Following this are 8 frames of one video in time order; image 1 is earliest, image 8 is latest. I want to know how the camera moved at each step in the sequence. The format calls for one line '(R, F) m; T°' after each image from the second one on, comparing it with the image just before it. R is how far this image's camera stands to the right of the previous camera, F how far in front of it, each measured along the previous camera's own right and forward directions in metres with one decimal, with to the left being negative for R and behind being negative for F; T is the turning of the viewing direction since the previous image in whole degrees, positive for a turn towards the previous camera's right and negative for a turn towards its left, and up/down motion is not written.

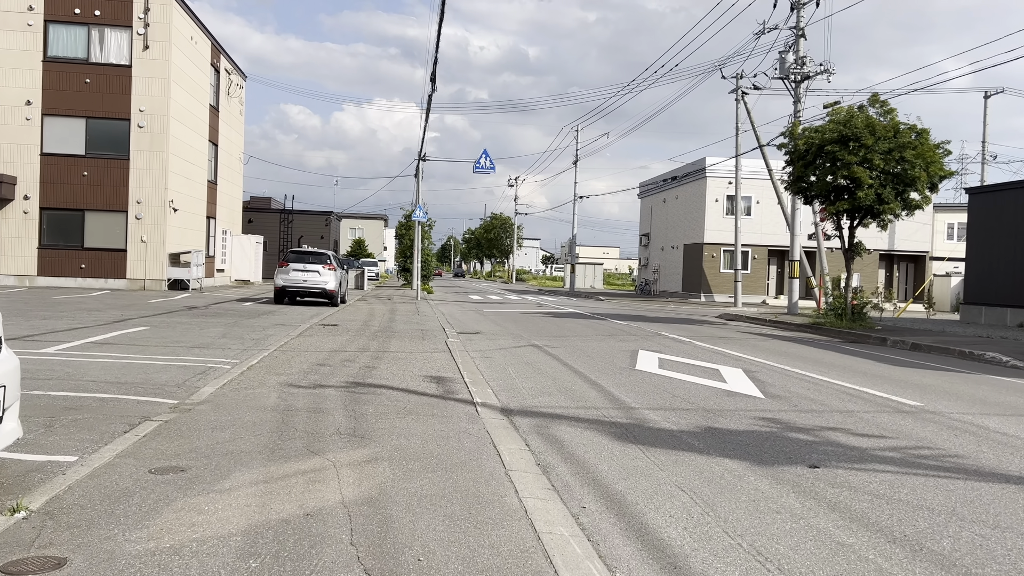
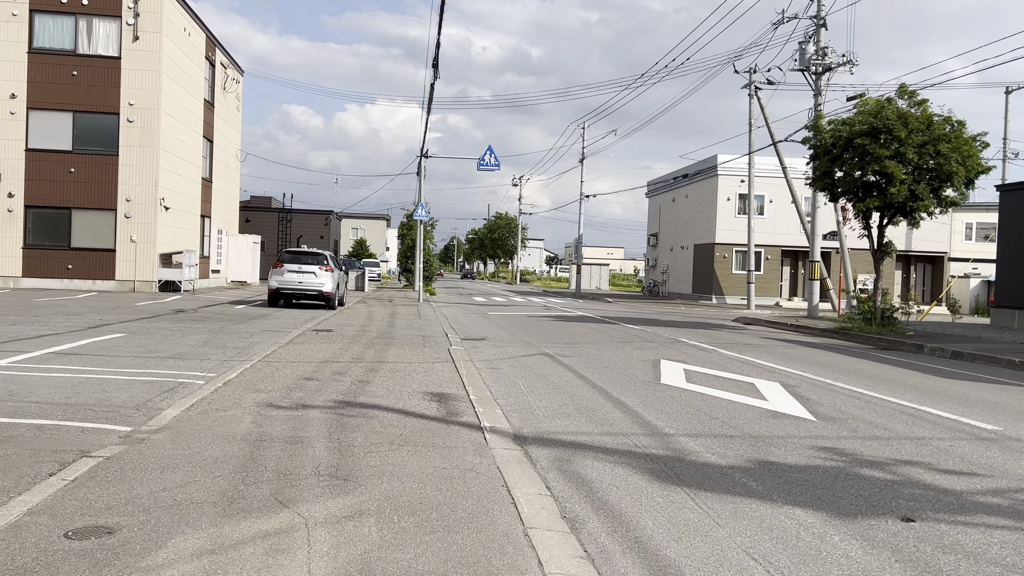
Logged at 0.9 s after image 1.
(-0.1, +1.2) m; 0°
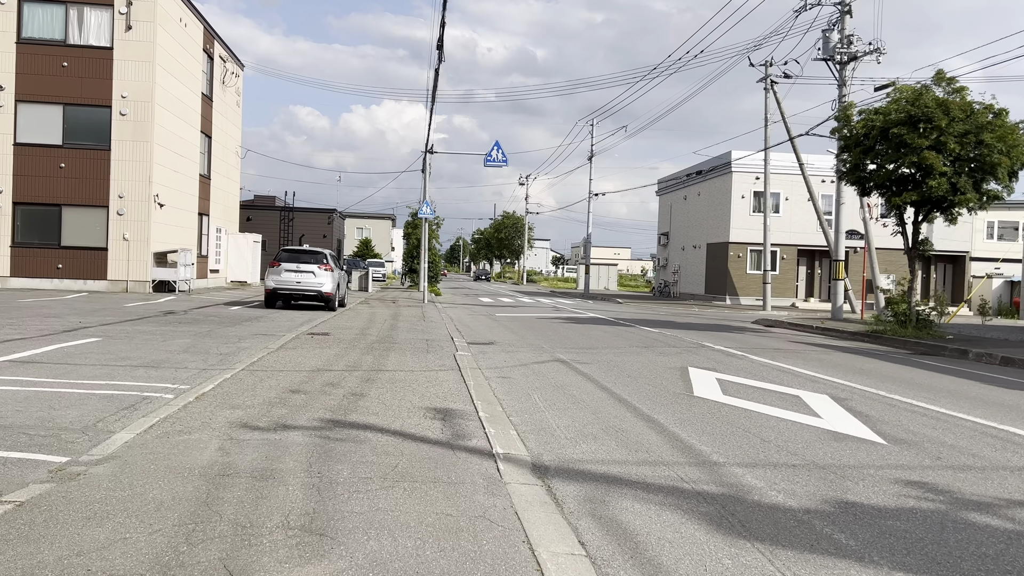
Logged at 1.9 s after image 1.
(-0.1, +1.2) m; 0°
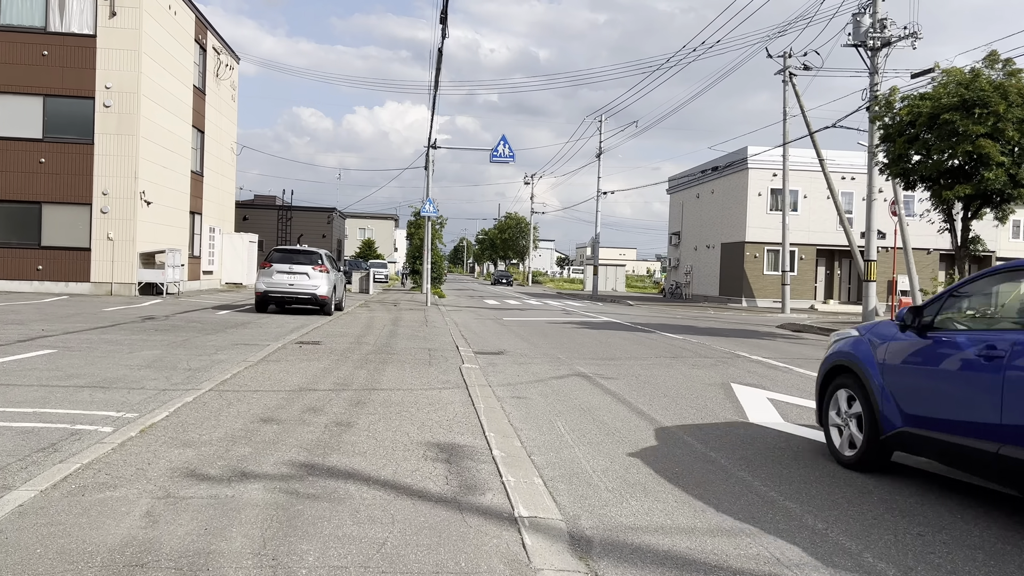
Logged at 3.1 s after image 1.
(-0.1, +1.5) m; 0°
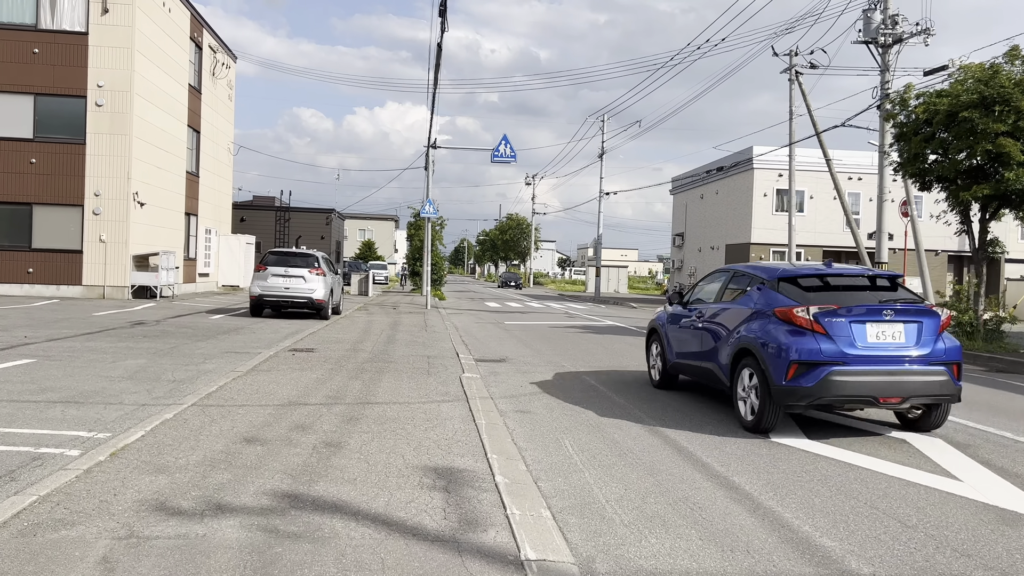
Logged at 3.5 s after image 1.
(0.0, +0.5) m; 0°
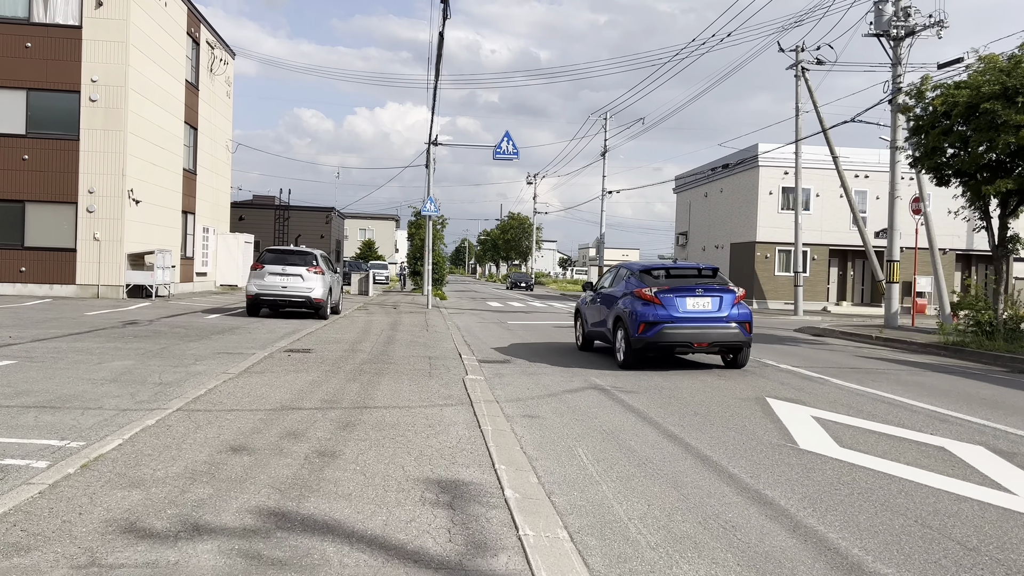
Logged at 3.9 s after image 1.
(-0.1, +0.5) m; 0°
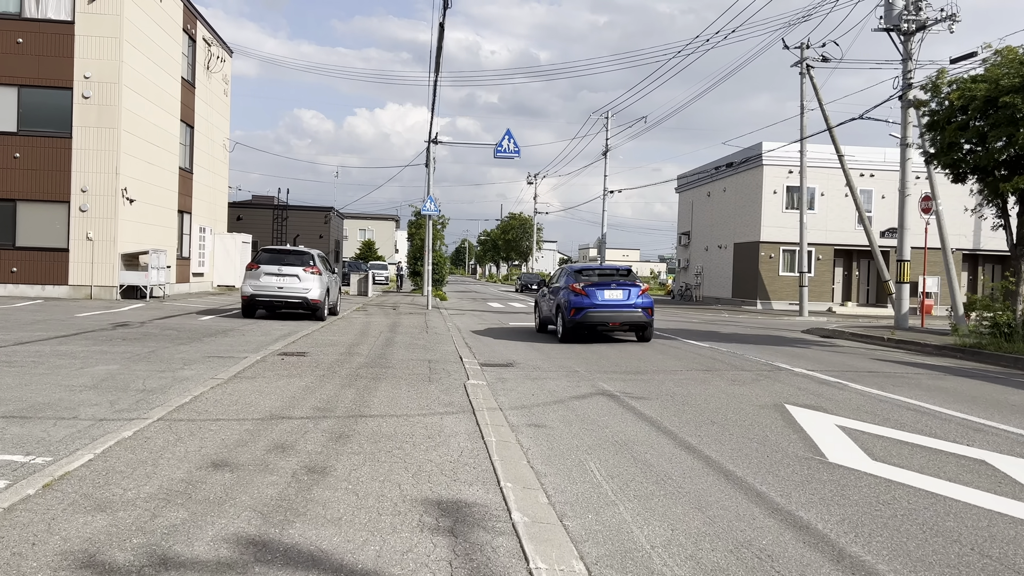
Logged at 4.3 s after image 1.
(0.0, +0.5) m; 0°
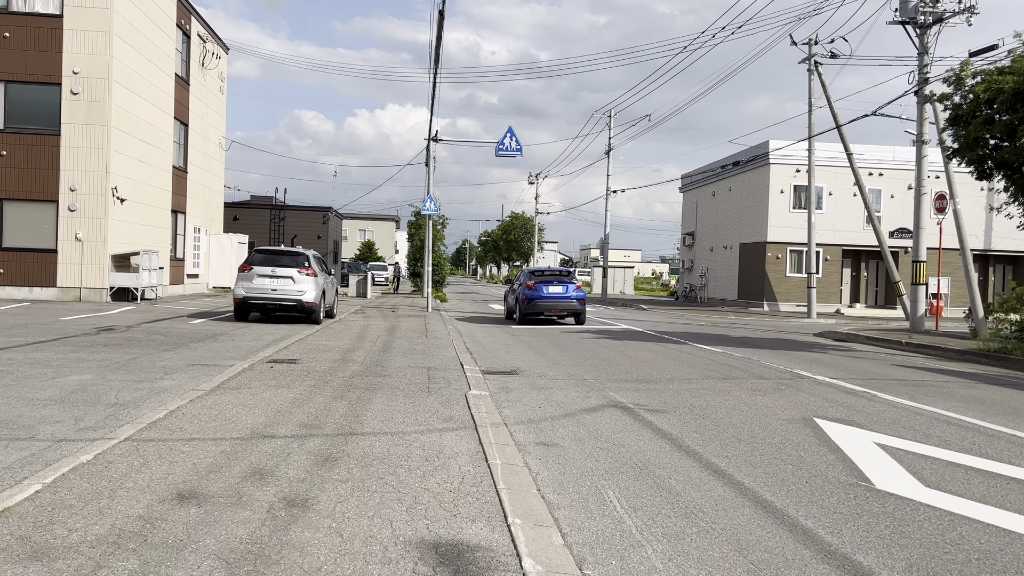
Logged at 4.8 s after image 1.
(0.0, +0.7) m; 0°
